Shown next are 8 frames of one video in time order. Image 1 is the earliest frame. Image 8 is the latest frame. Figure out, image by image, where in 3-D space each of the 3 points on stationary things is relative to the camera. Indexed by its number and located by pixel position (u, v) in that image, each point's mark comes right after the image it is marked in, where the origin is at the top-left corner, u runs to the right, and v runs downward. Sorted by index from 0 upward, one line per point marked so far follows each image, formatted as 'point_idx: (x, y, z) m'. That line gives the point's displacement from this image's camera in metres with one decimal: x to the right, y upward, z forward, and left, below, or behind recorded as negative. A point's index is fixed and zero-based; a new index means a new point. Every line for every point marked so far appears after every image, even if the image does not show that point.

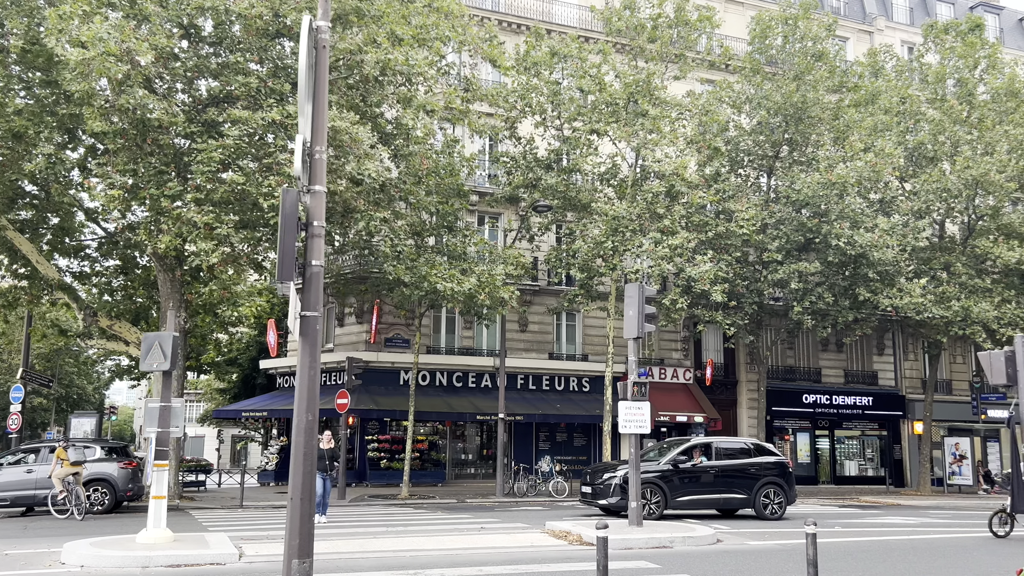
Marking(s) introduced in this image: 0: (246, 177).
0: (-5.2, +2.2, +15.9) m
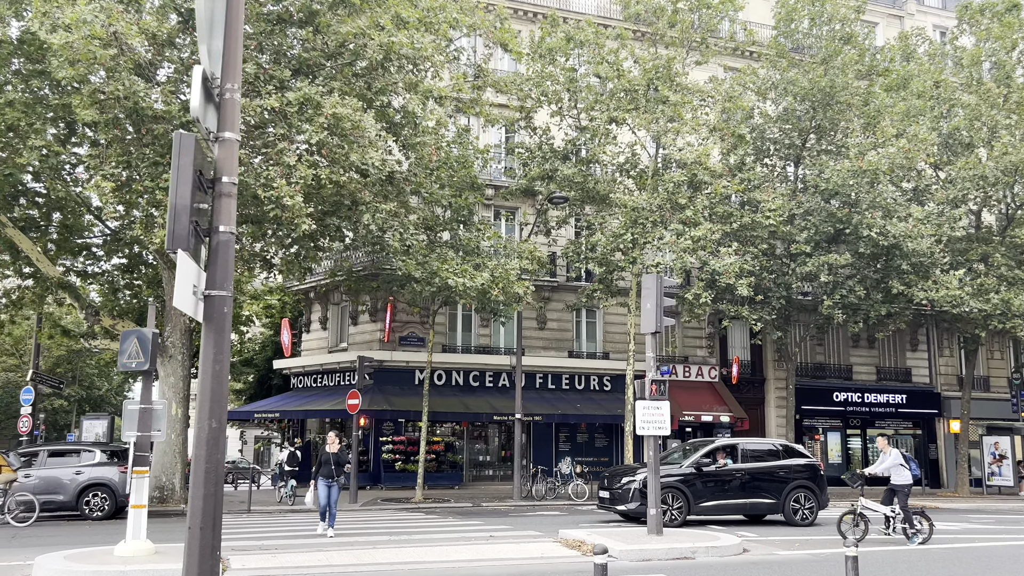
0: (-5.0, +2.3, +15.2) m
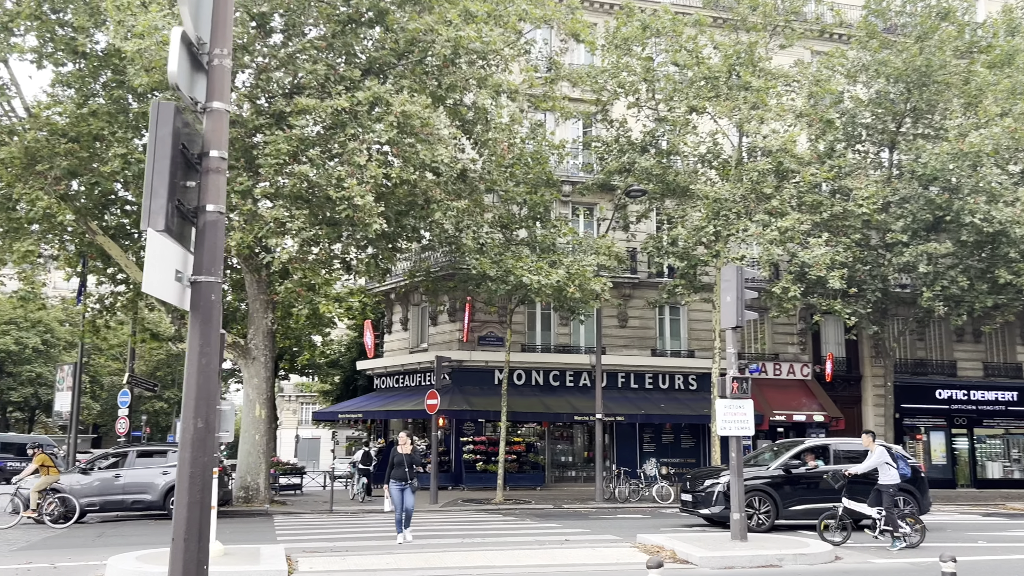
0: (-3.7, +2.2, +15.3) m
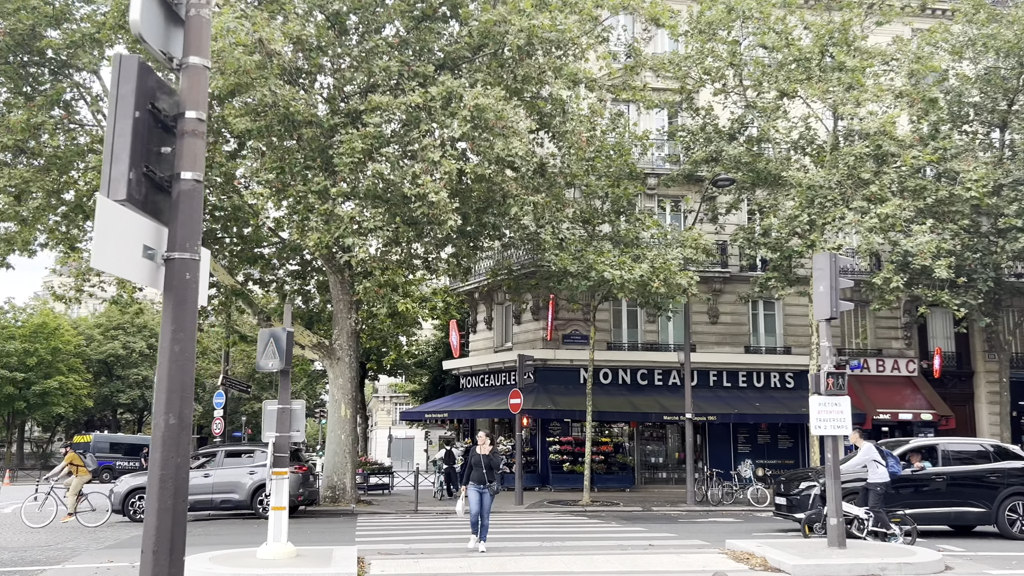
0: (-2.2, +2.3, +15.2) m
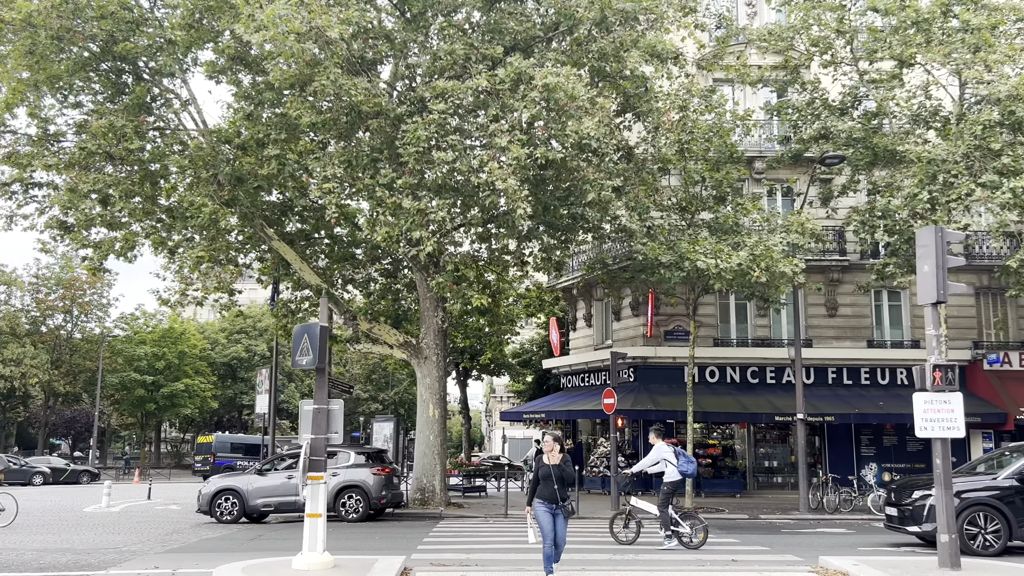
0: (-0.9, +2.3, +14.5) m
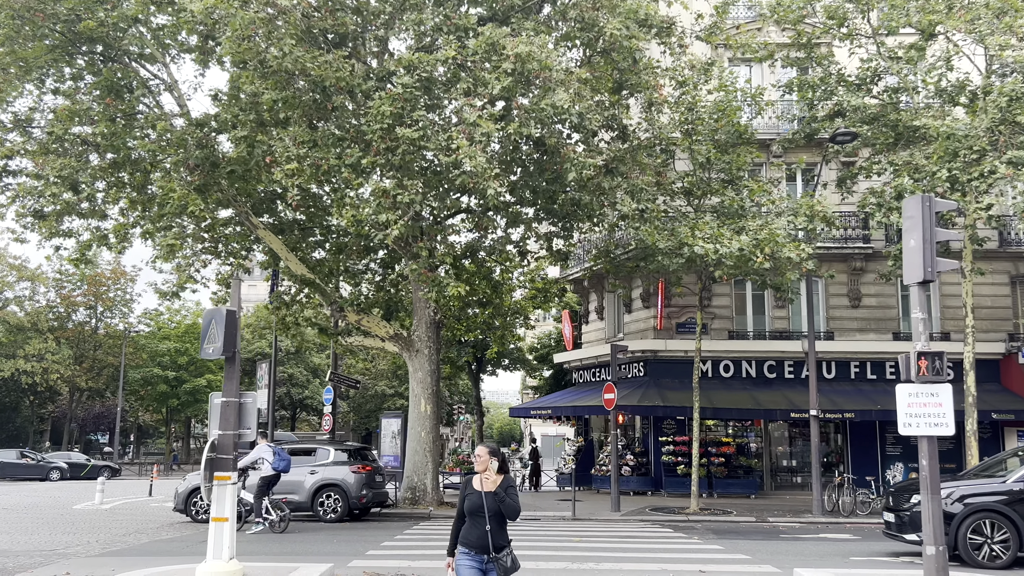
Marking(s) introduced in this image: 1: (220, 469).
0: (-1.4, +2.6, +13.6) m
1: (-2.8, -1.8, +7.9) m
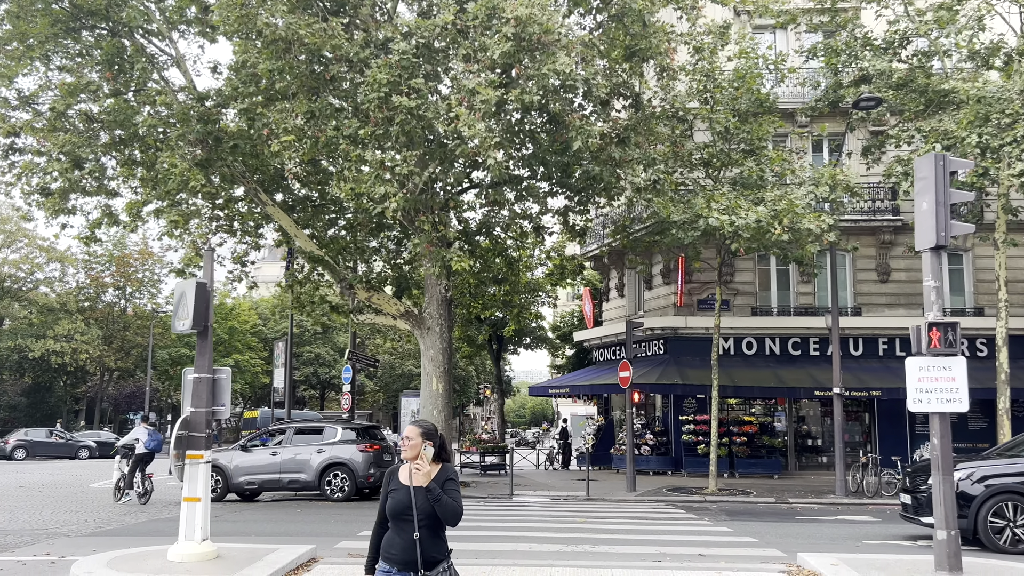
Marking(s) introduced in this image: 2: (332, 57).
0: (-1.3, +3.0, +13.2) m
1: (-3.0, -1.5, +7.6) m
2: (-3.1, +4.0, +14.0) m
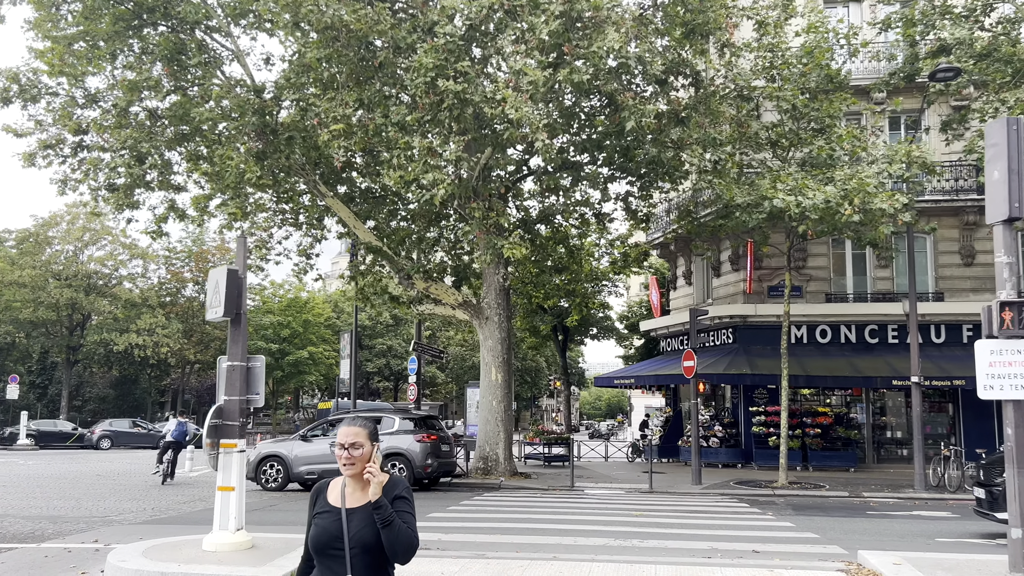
0: (-0.6, +3.2, +12.9) m
1: (-2.6, -1.4, +7.6) m
2: (-2.2, +4.1, +13.9) m
